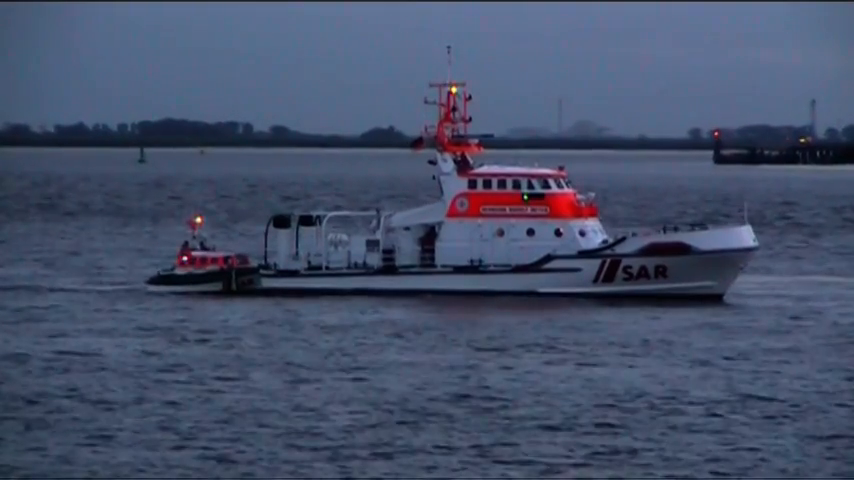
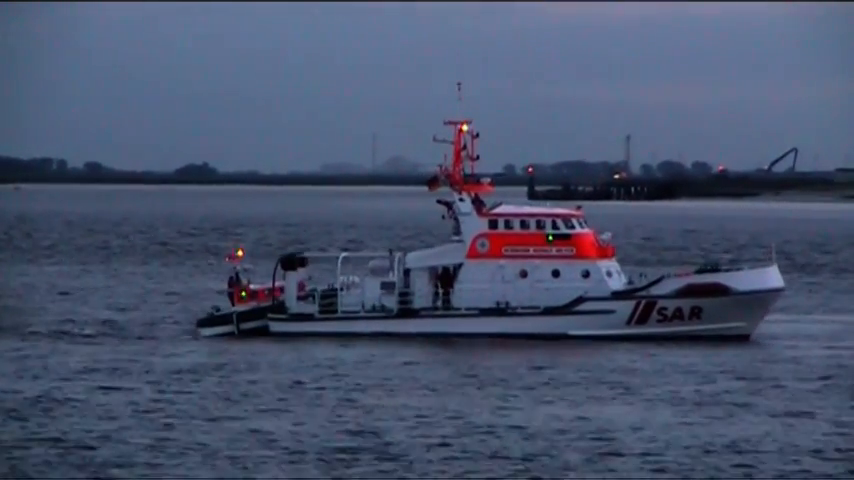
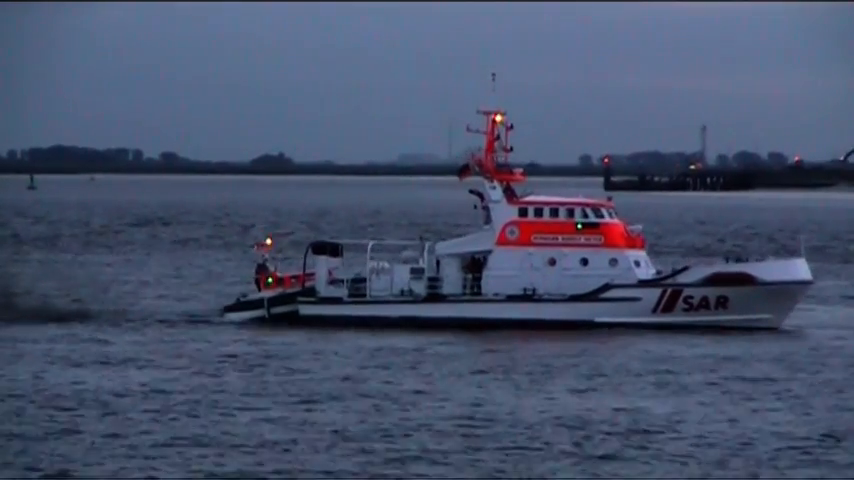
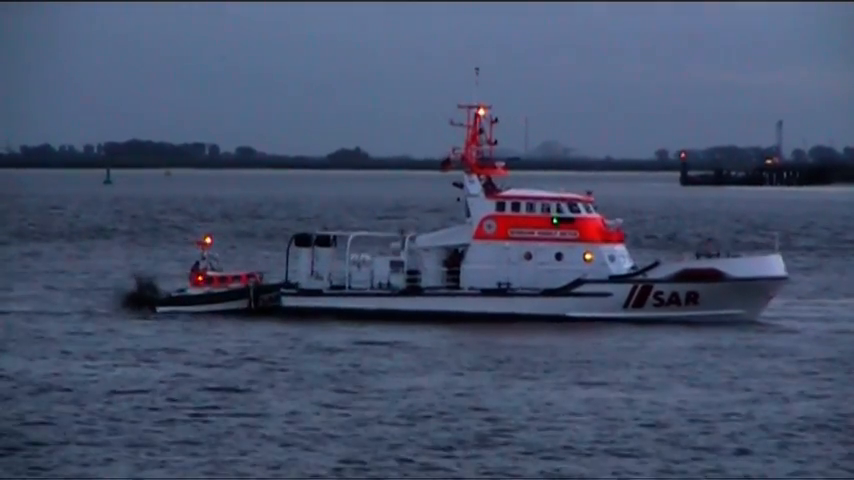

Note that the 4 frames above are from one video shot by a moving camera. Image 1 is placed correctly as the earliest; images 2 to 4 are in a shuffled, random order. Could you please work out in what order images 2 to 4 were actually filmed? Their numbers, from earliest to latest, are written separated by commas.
4, 3, 2
